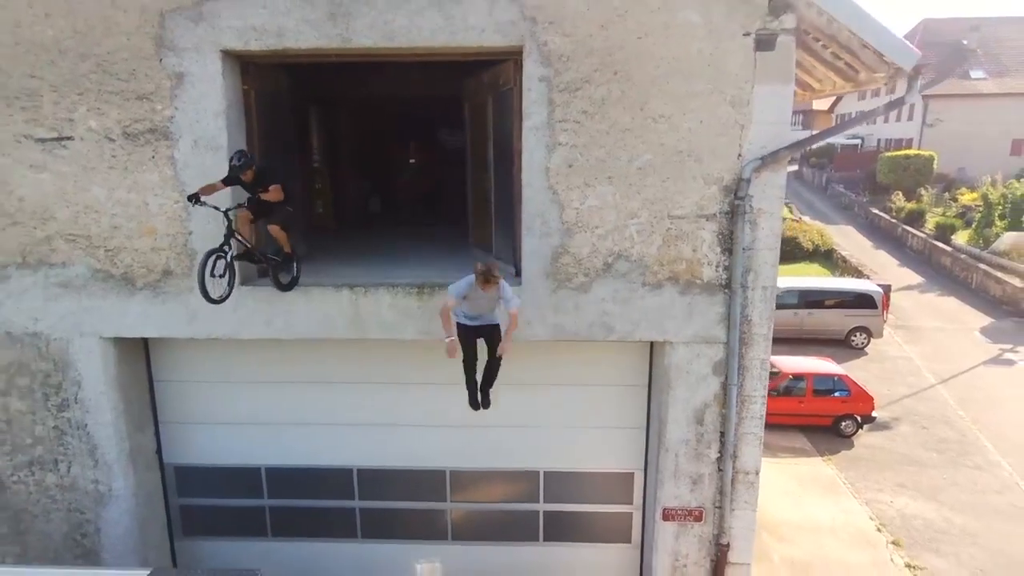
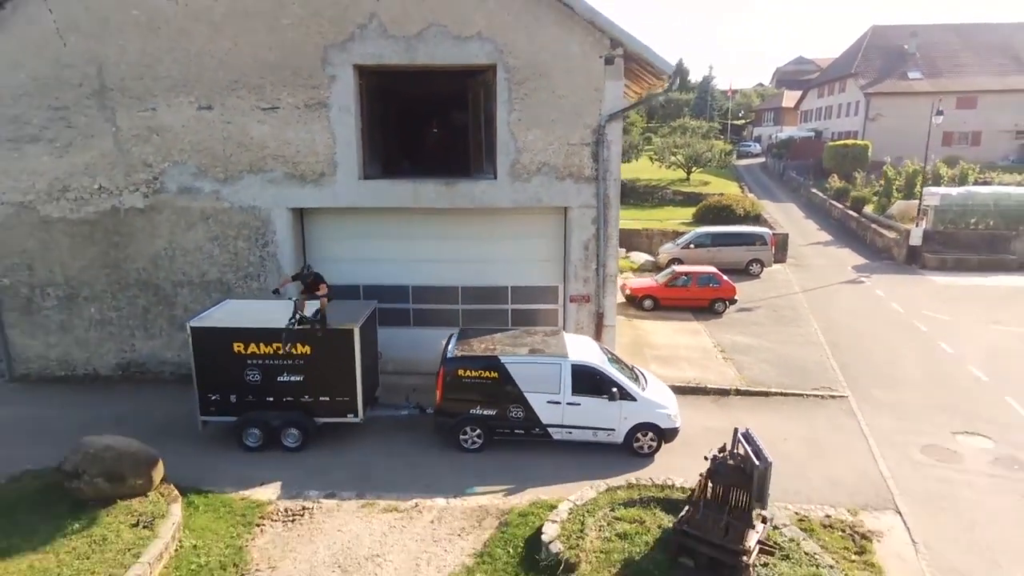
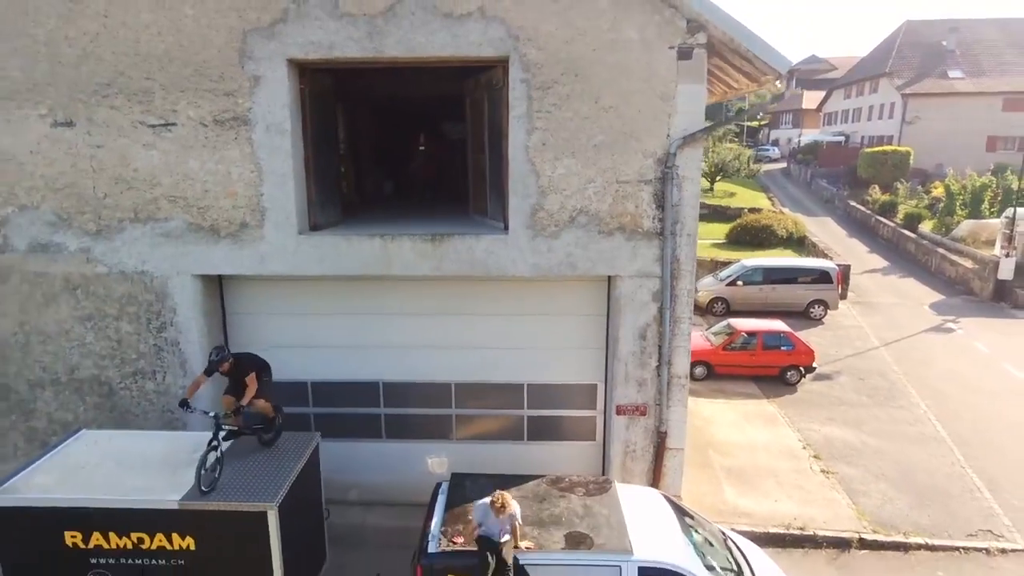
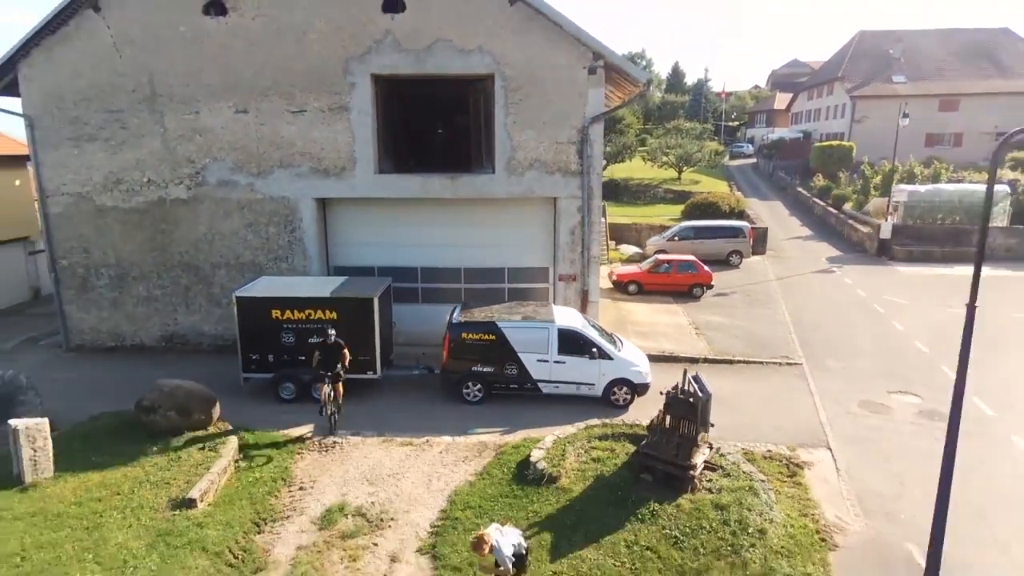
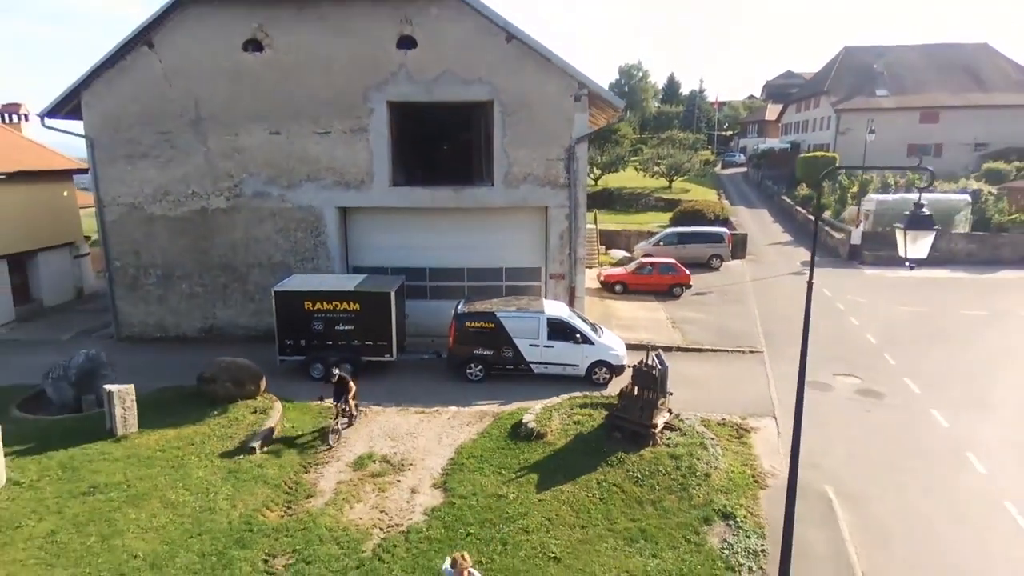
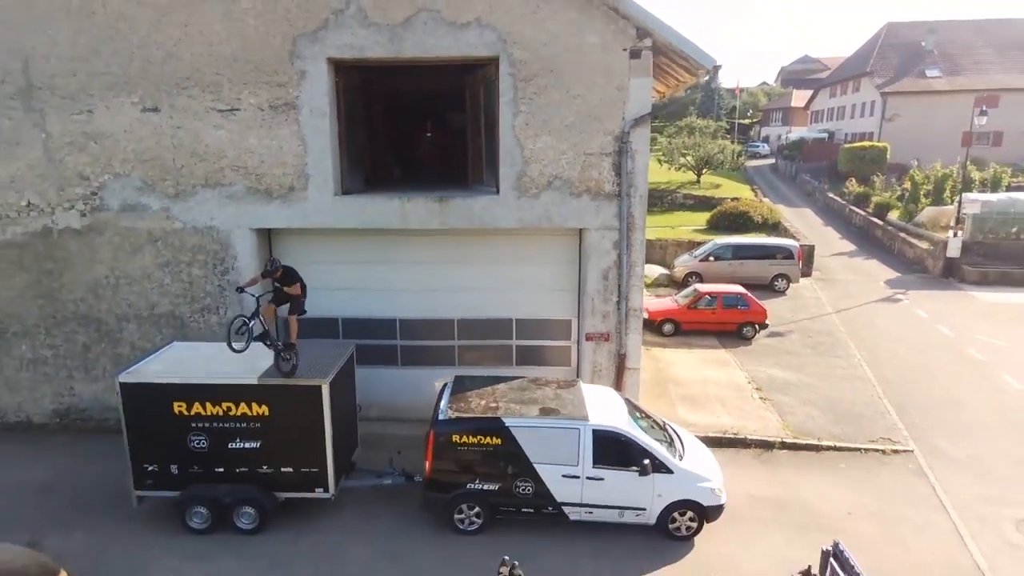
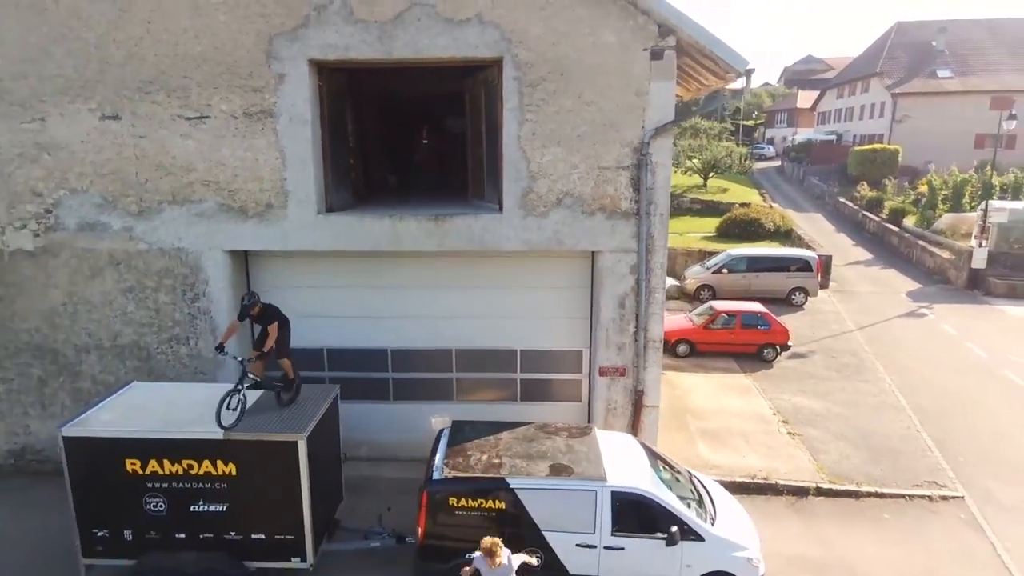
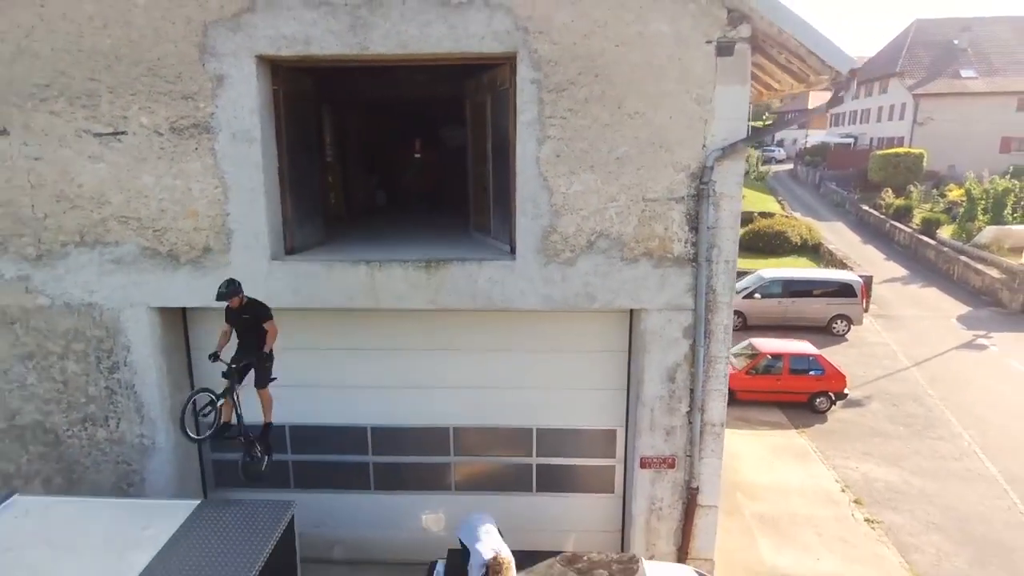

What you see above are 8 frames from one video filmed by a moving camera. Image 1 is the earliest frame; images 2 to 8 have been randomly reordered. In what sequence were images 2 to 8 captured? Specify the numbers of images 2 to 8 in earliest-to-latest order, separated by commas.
8, 3, 7, 6, 2, 4, 5
